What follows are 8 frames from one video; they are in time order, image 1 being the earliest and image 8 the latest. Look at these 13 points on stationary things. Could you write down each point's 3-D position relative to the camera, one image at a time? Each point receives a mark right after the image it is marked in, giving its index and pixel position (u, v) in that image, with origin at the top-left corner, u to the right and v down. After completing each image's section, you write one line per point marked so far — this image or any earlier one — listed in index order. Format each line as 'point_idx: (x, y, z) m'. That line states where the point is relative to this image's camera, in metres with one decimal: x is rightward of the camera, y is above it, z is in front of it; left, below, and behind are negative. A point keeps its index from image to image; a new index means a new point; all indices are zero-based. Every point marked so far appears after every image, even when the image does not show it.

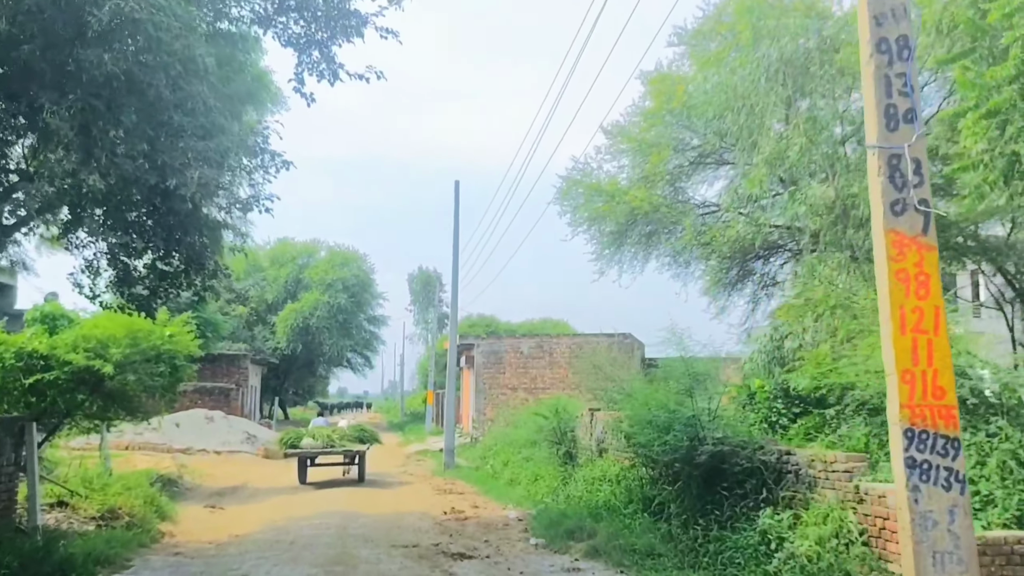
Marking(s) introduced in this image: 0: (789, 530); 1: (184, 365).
0: (+2.1, -1.9, +7.1) m
1: (-5.9, -1.4, +16.6) m
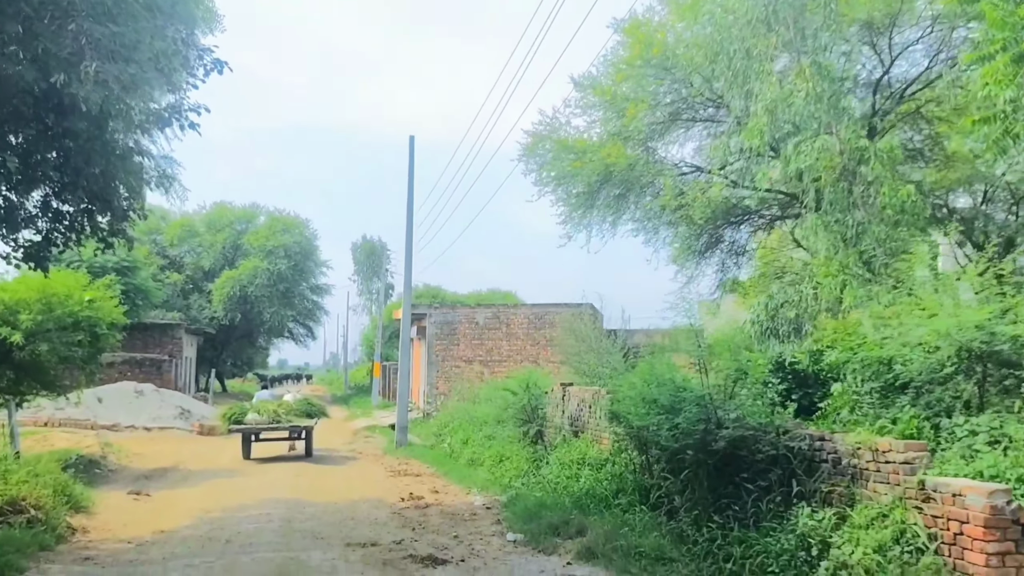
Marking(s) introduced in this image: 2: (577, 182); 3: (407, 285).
0: (+2.1, -1.6, +5.9) m
1: (-6.5, -0.7, +14.8) m
2: (+1.2, +1.9, +16.8) m
3: (-2.0, -0.1, +18.2) m
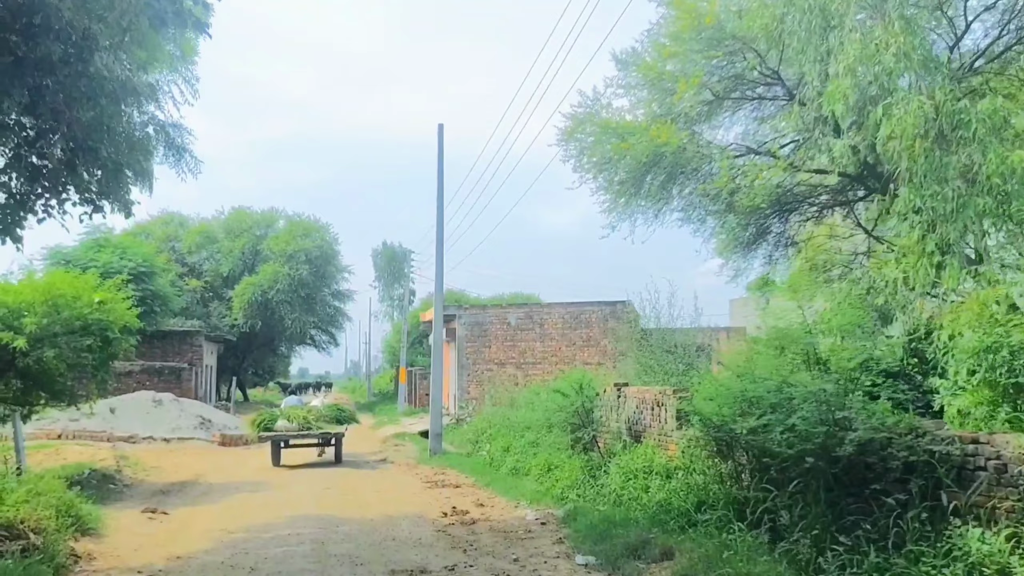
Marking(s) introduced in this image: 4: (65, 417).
0: (+2.6, -1.4, +4.7) m
1: (-5.9, -0.8, +13.8) m
2: (+1.8, +2.1, +15.7) m
3: (-1.3, -0.1, +17.1) m
4: (-9.4, -2.7, +19.3) m
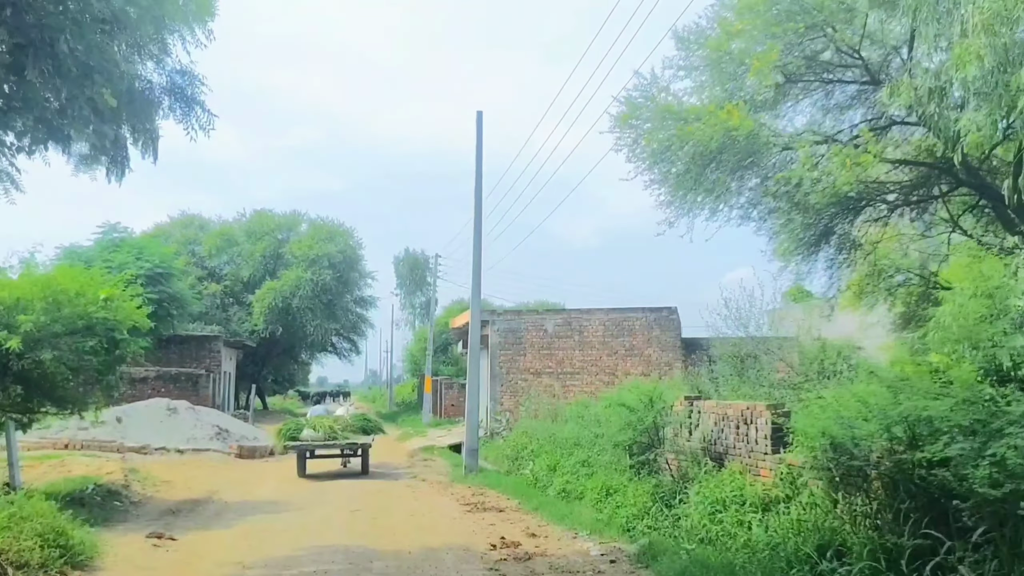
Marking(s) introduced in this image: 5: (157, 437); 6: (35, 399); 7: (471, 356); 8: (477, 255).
0: (+3.0, -1.3, +3.2) m
1: (-5.2, -0.7, +12.5) m
2: (+2.6, +2.0, +14.2) m
3: (-0.6, -0.1, +15.7) m
4: (-8.6, -2.7, +18.0) m
5: (-7.3, -3.1, +18.9) m
6: (-5.8, -1.4, +11.1) m
7: (-0.7, -1.2, +15.5) m
8: (-0.6, +0.6, +16.1) m
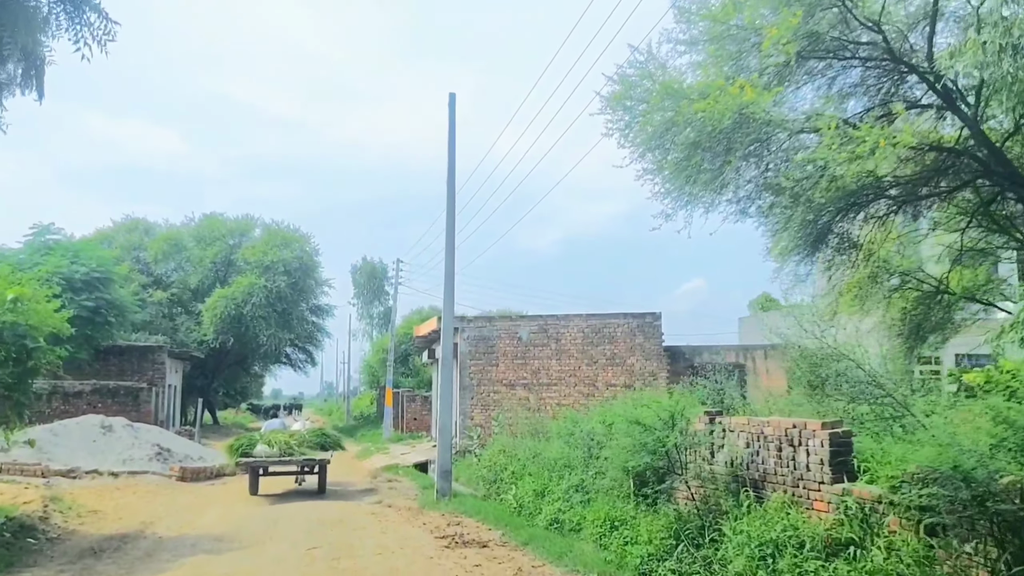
0: (+3.3, -1.2, +1.8) m
1: (-5.4, -0.7, +10.6) m
2: (+2.3, +2.0, +12.8) m
3: (-1.0, -0.2, +14.0) m
4: (-9.1, -2.7, +16.0) m
5: (-7.8, -3.1, +16.9) m
6: (-5.9, -1.3, +9.2) m
7: (-1.0, -1.2, +13.9) m
8: (-1.0, +0.5, +14.5) m
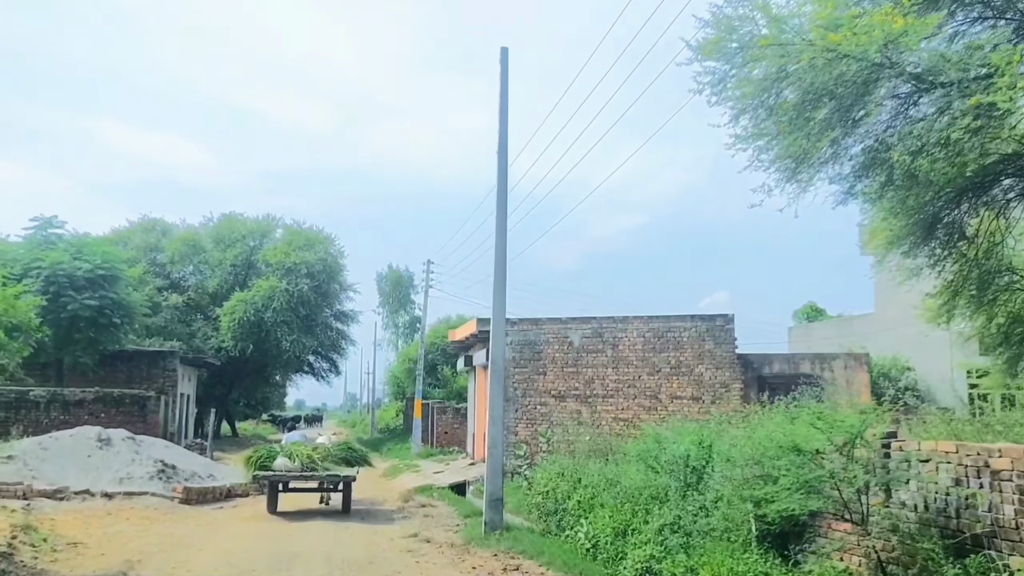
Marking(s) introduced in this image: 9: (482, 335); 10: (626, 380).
0: (+3.7, -0.9, -0.6) m
1: (-4.7, -0.5, +8.5) m
2: (+3.0, +2.1, +10.5) m
3: (-0.2, 0.0, +11.8) m
4: (-8.2, -2.6, +13.9) m
5: (-7.0, -3.0, +14.8) m
6: (-5.3, -1.1, +7.1) m
7: (-0.2, -1.1, +11.6) m
8: (-0.2, +0.6, +12.2) m
9: (-0.6, -0.9, +18.3) m
10: (+2.1, -1.7, +16.6) m
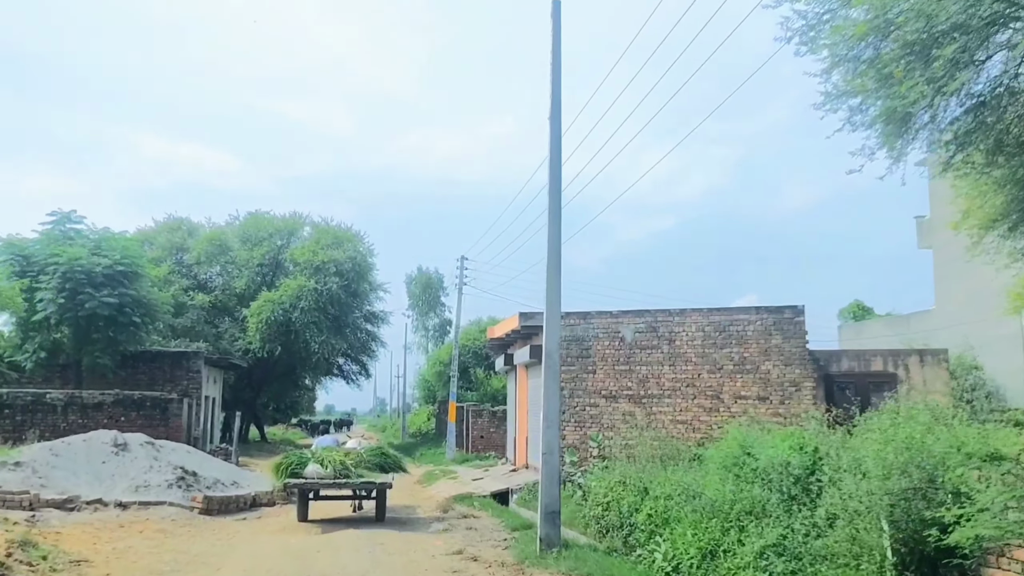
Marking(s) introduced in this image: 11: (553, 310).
0: (+4.0, -0.7, -2.1) m
1: (-4.2, -0.4, +7.2) m
2: (+3.6, +2.3, +9.0) m
3: (+0.5, +0.1, +10.4) m
4: (-7.5, -2.5, +12.7) m
5: (-6.2, -2.9, +13.6) m
6: (-4.8, -1.0, +5.9) m
7: (+0.4, -0.9, +10.2) m
8: (+0.5, +0.8, +10.8) m
9: (+0.2, -0.8, +17.0) m
10: (+2.8, -1.5, +15.1) m
11: (+0.4, -0.2, +10.2) m
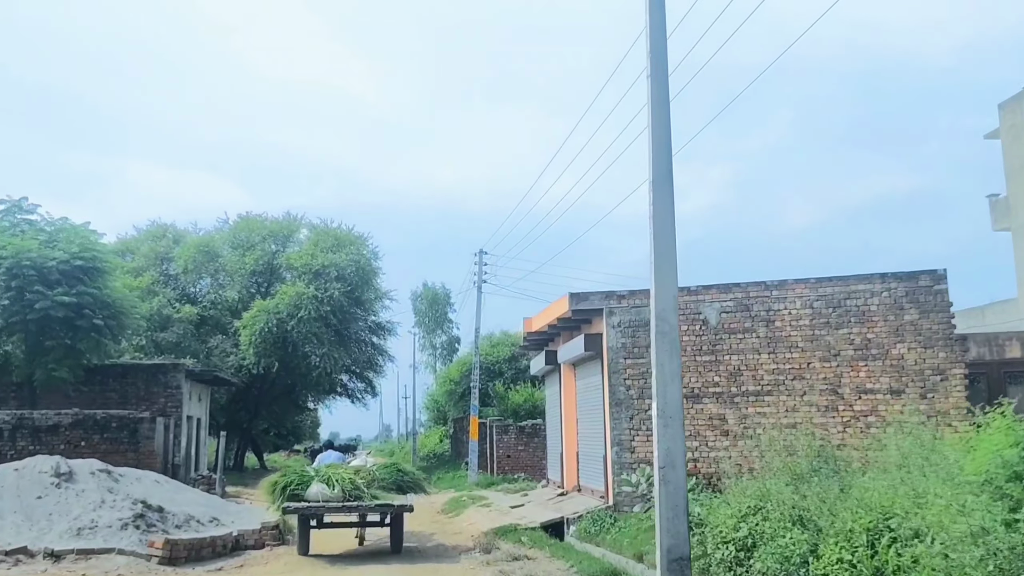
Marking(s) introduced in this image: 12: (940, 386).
0: (+4.6, +0.2, -5.5) m
1: (-3.5, +0.1, +3.9) m
2: (+4.2, +2.9, +5.7) m
3: (+1.1, +0.6, +7.0) m
4: (-6.8, -2.3, +9.3) m
5: (-5.5, -2.7, +10.2) m
6: (-4.1, -0.5, +2.5) m
7: (+1.1, -0.4, +6.8) m
8: (+1.1, +1.3, +7.5) m
9: (+0.9, -0.5, +13.6) m
10: (+3.5, -1.0, +11.7) m
11: (+1.1, +0.3, +6.8) m
12: (+5.2, -1.2, +11.2) m
